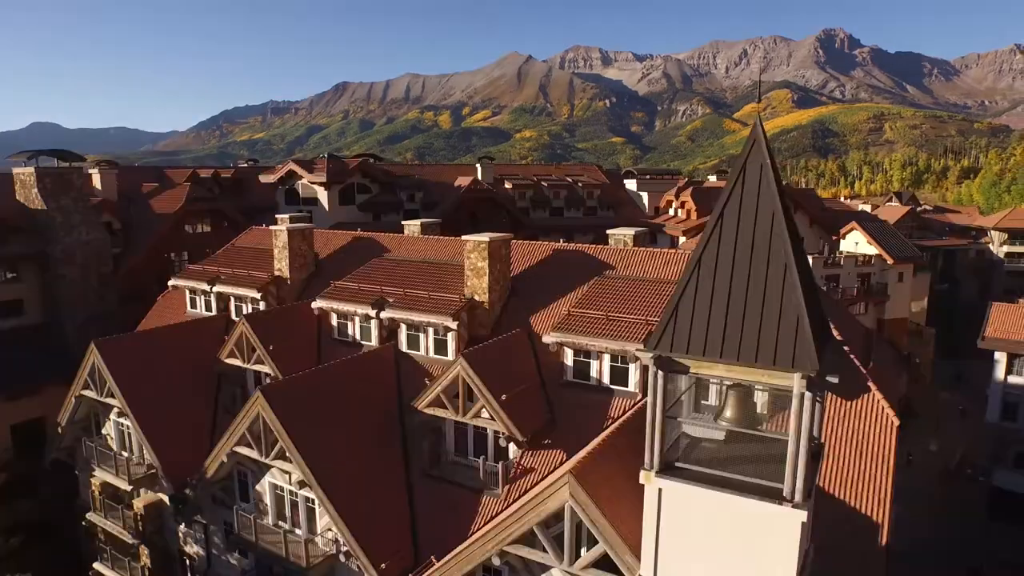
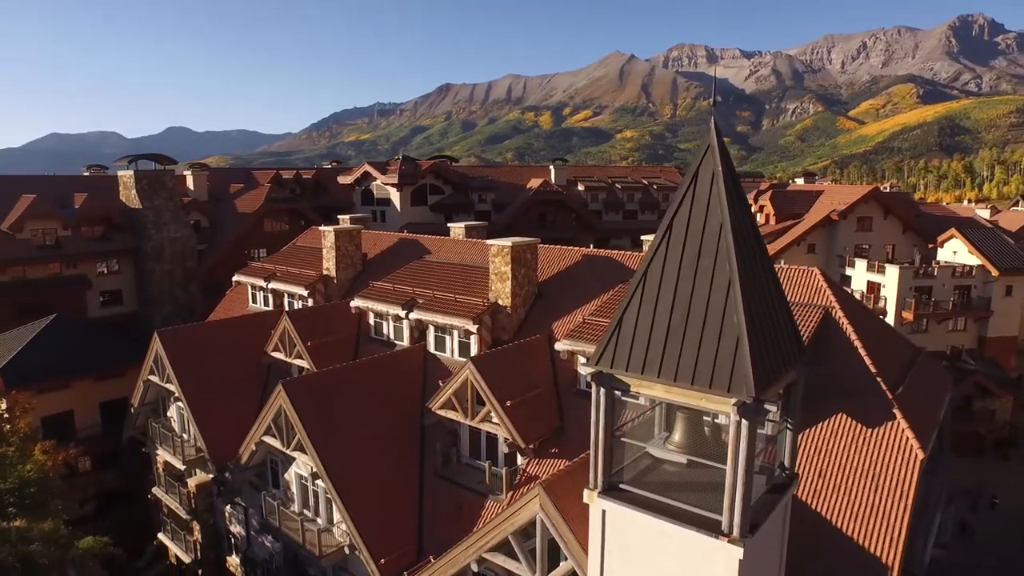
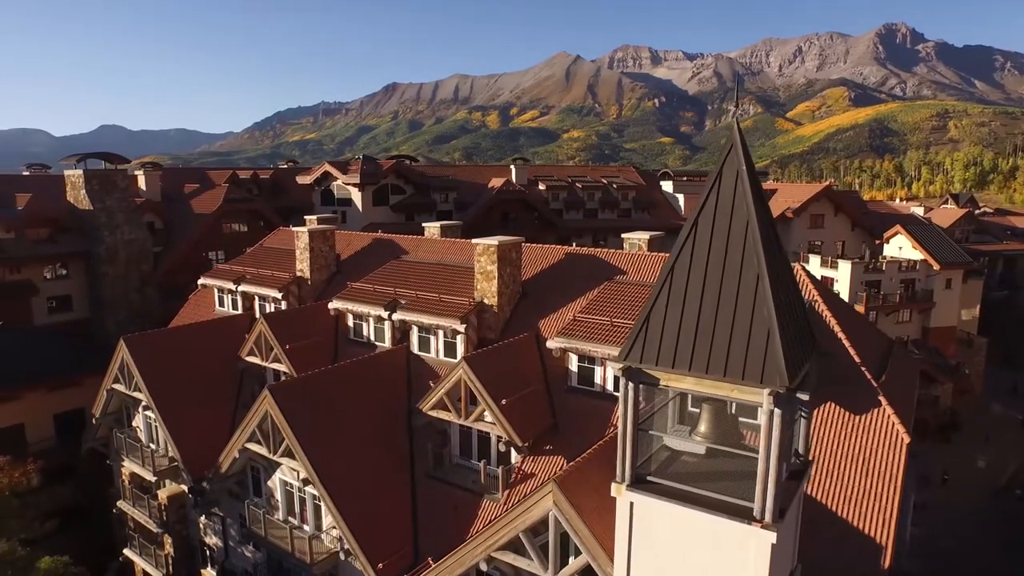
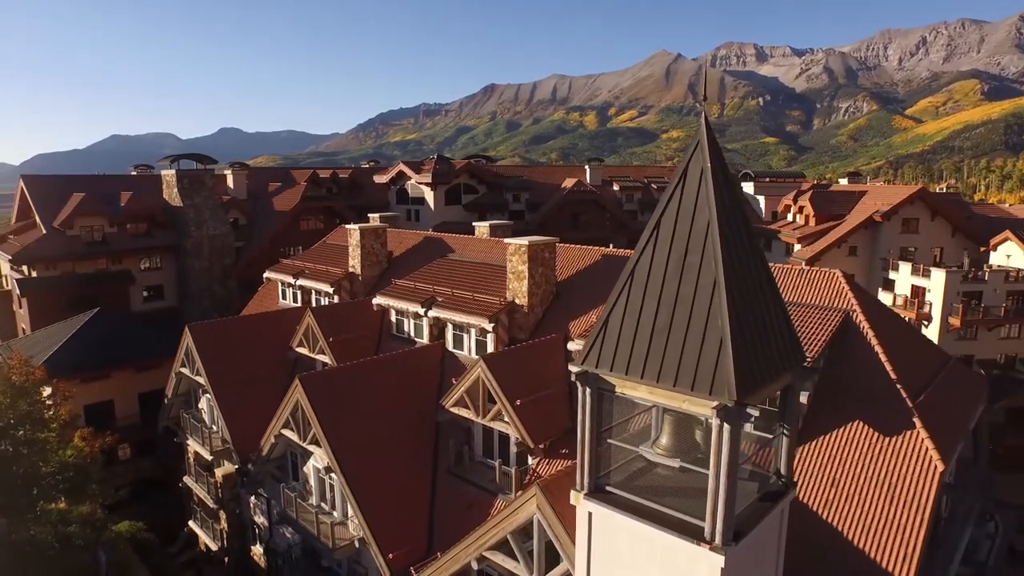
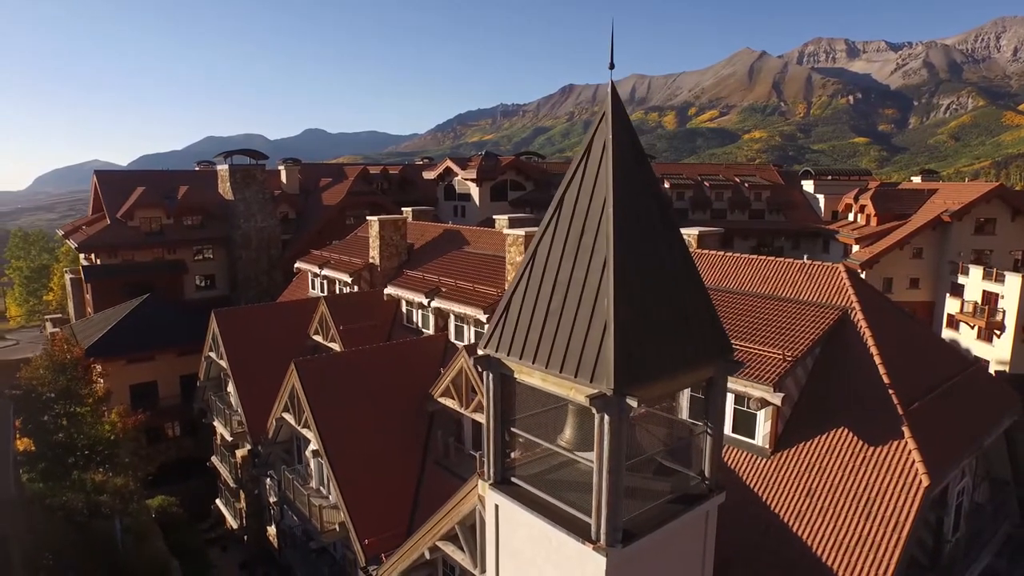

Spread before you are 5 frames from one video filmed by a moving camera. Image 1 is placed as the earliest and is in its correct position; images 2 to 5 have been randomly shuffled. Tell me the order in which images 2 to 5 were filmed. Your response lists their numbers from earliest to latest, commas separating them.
3, 2, 4, 5
